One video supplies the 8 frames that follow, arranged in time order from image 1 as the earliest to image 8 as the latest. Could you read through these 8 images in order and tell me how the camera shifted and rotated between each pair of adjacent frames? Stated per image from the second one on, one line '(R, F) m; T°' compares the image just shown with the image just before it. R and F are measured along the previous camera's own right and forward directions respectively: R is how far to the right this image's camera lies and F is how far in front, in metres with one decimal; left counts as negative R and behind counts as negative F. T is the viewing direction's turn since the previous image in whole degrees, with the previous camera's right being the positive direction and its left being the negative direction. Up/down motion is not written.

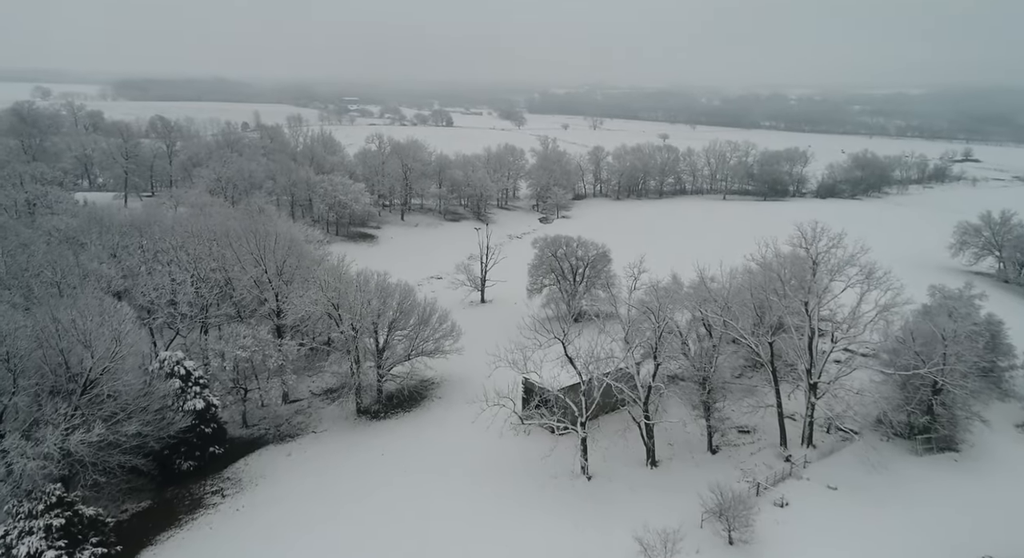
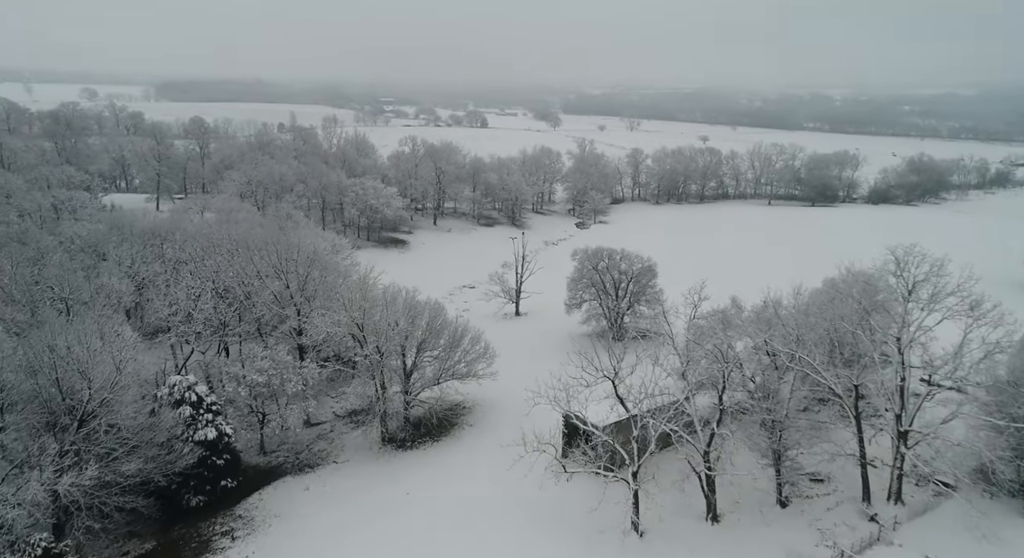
(-0.4, +3.2) m; -3°
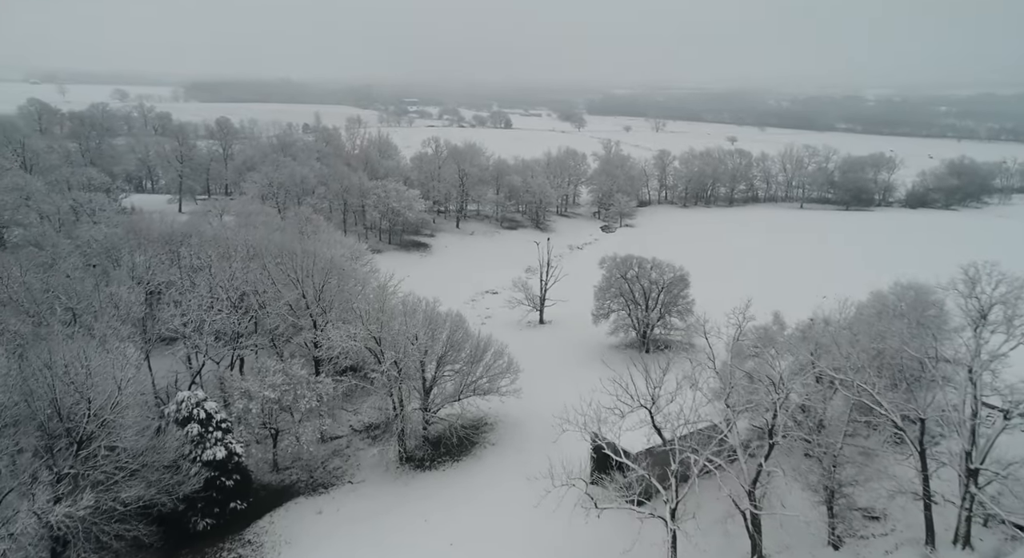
(-0.2, +1.9) m; -2°
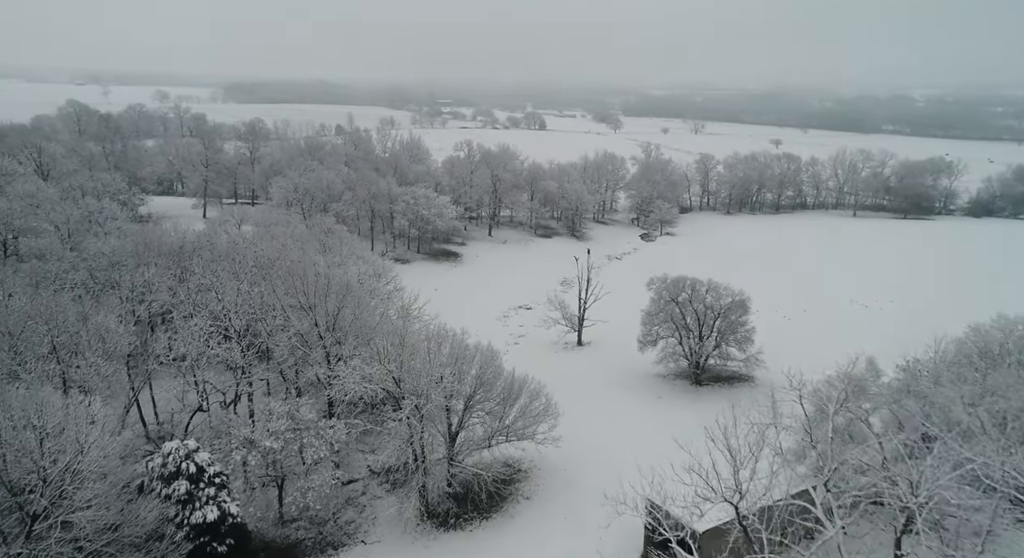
(-0.4, +4.4) m; -3°
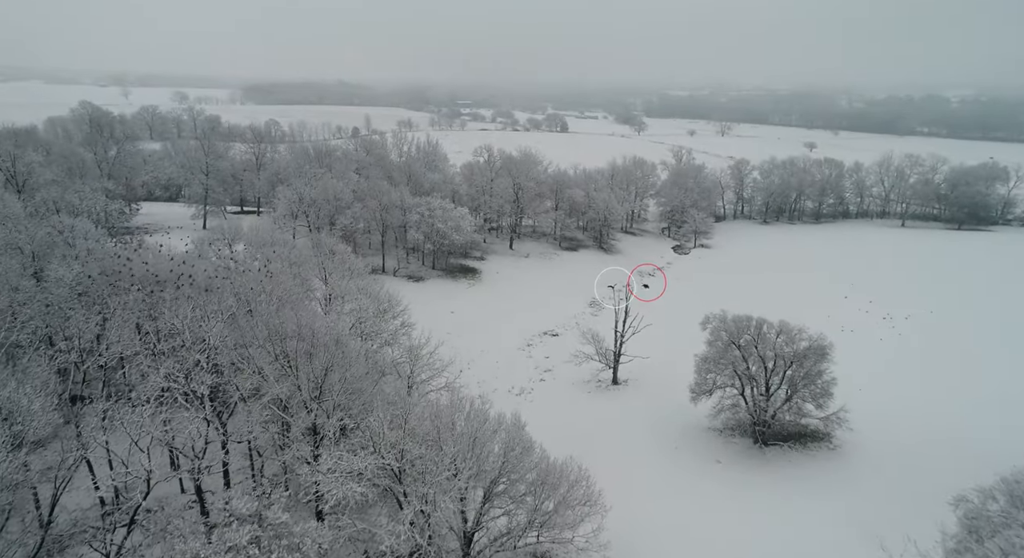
(-0.6, +6.5) m; -2°
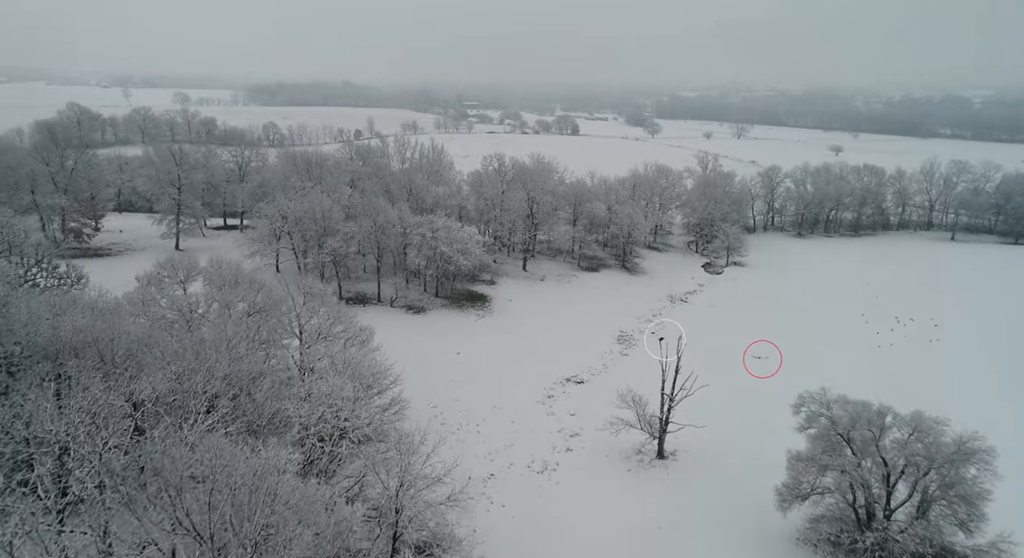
(-0.9, +8.9) m; -1°
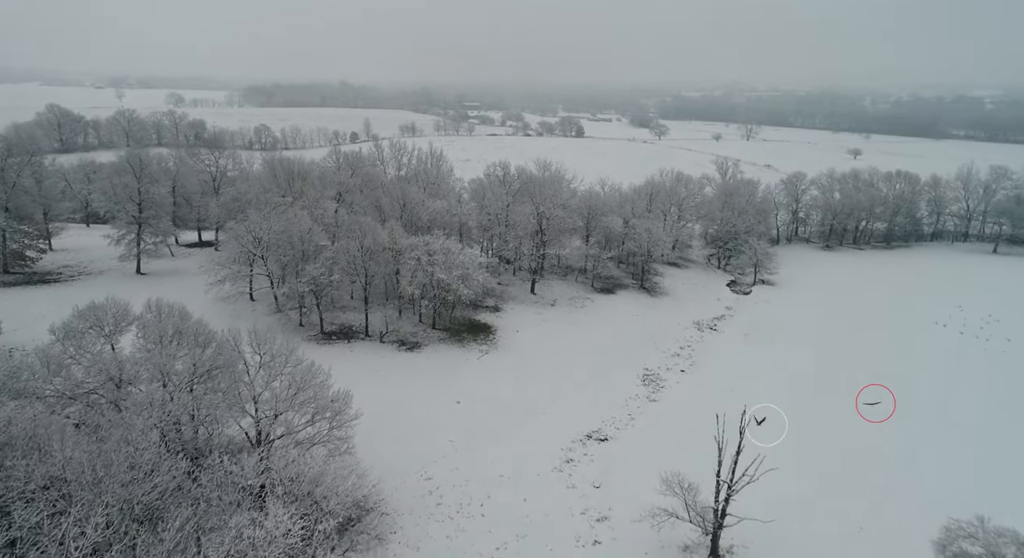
(-0.6, +7.7) m; 0°
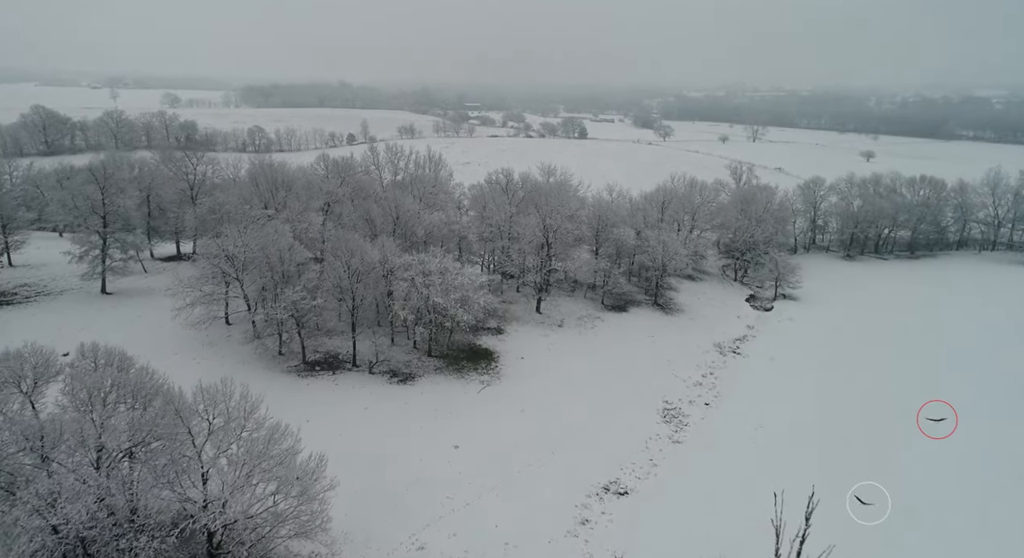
(-0.3, +5.2) m; 0°
